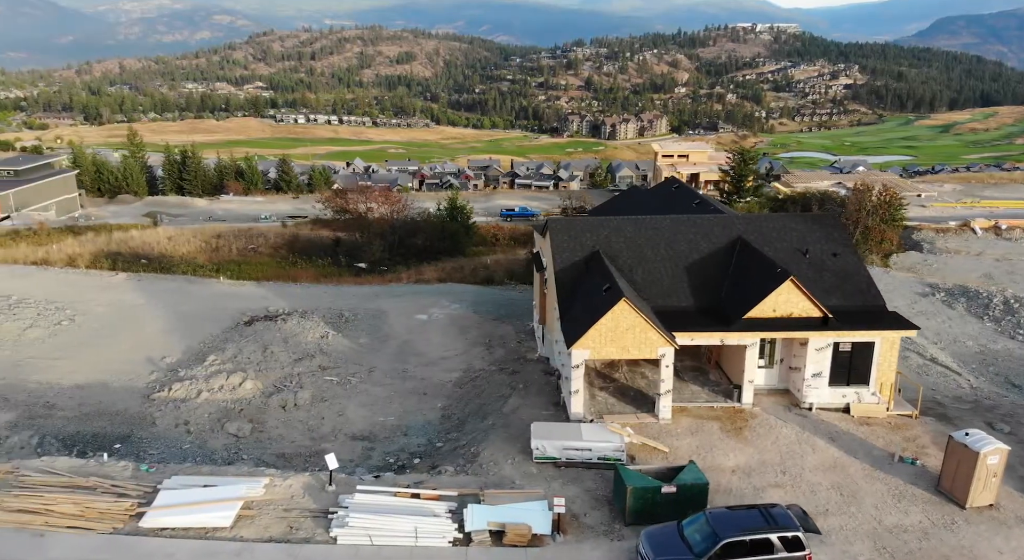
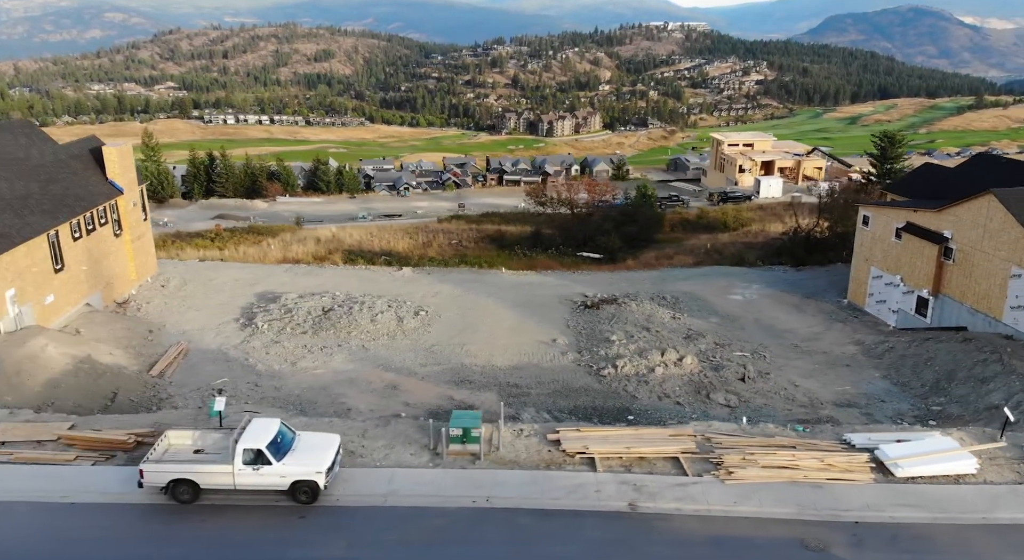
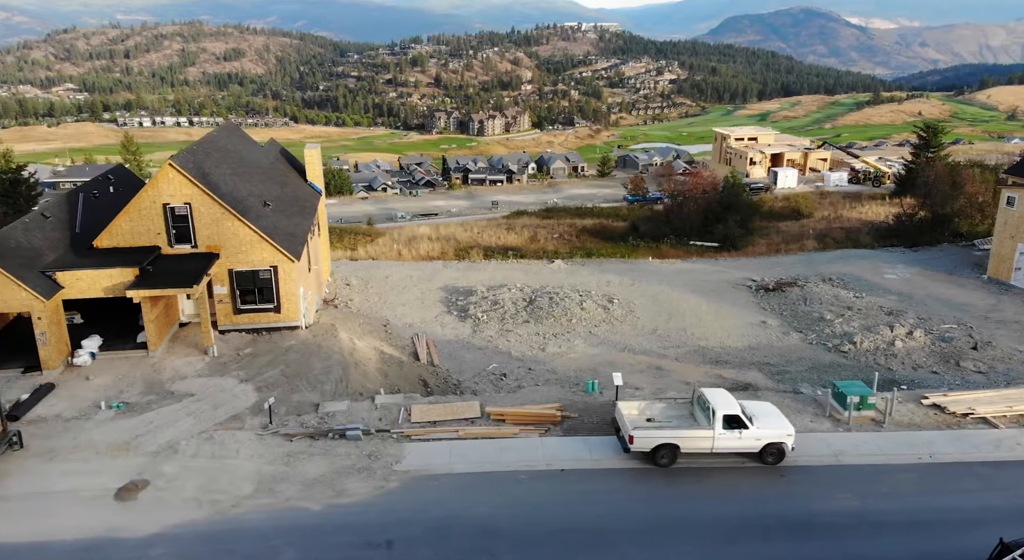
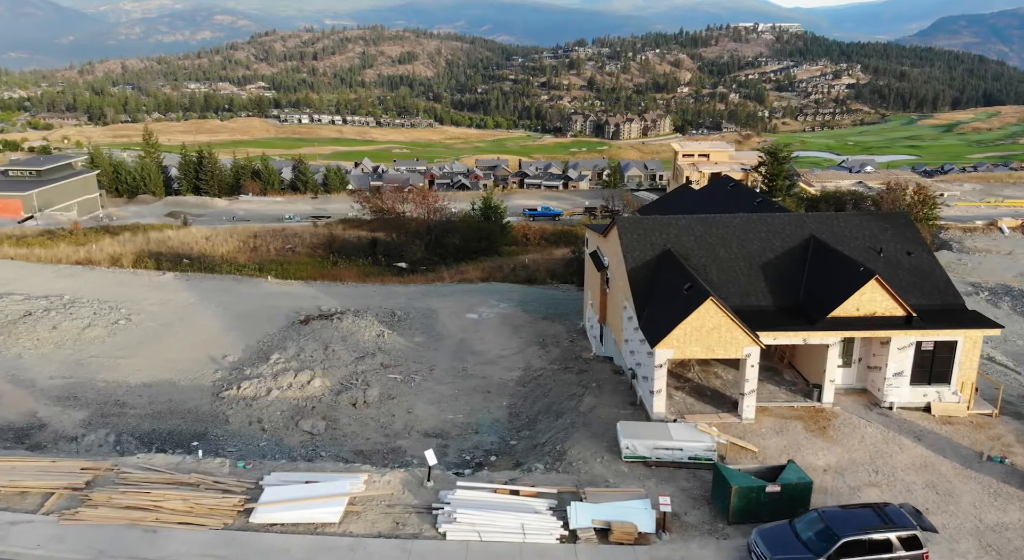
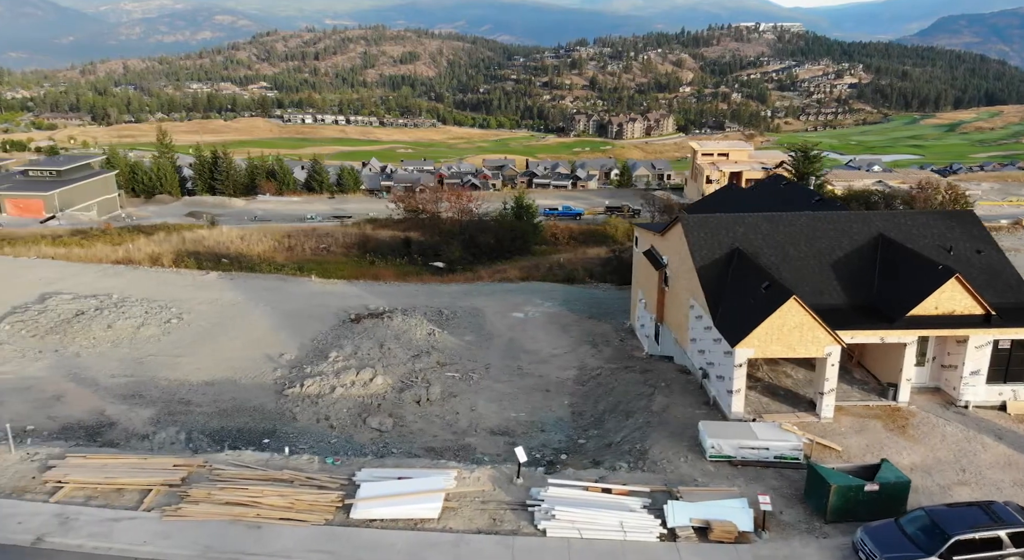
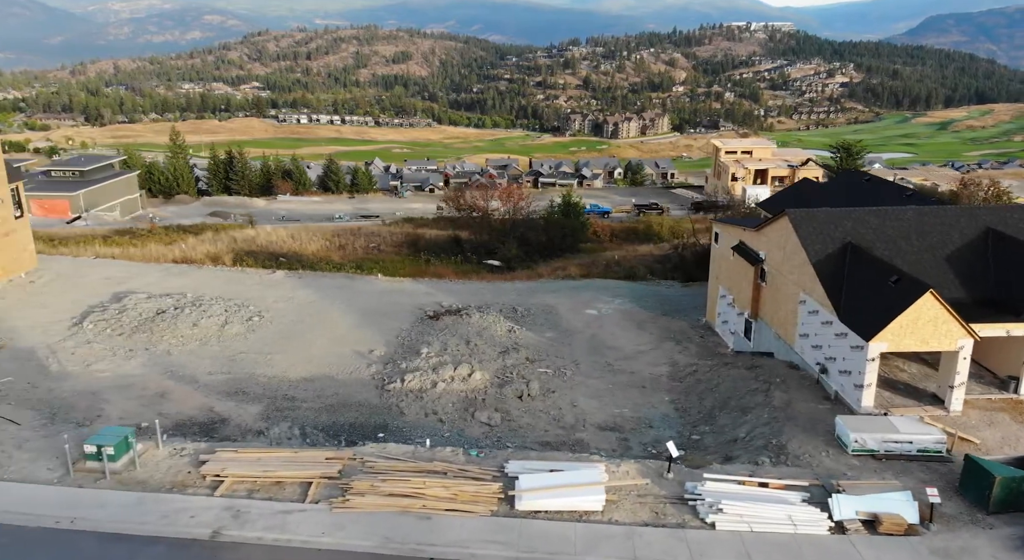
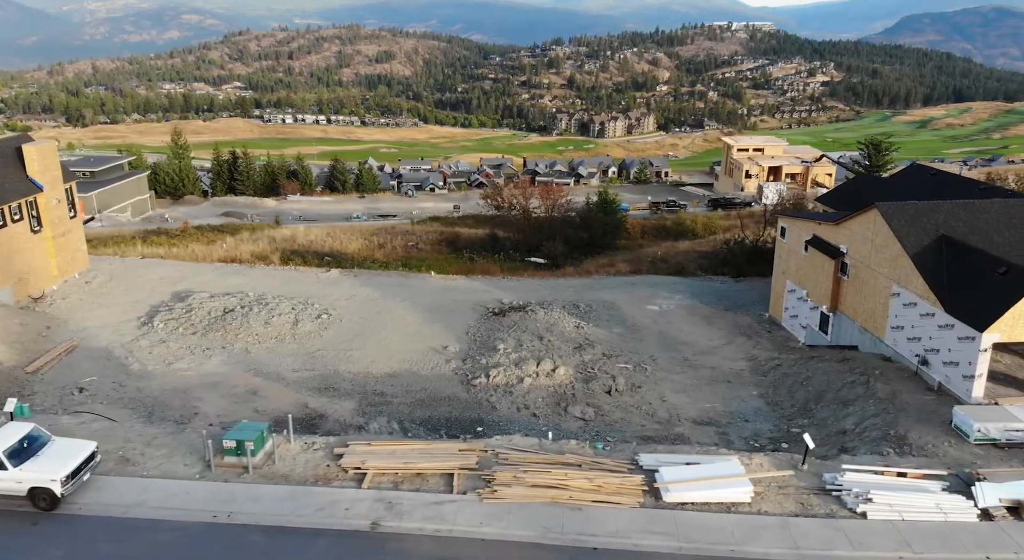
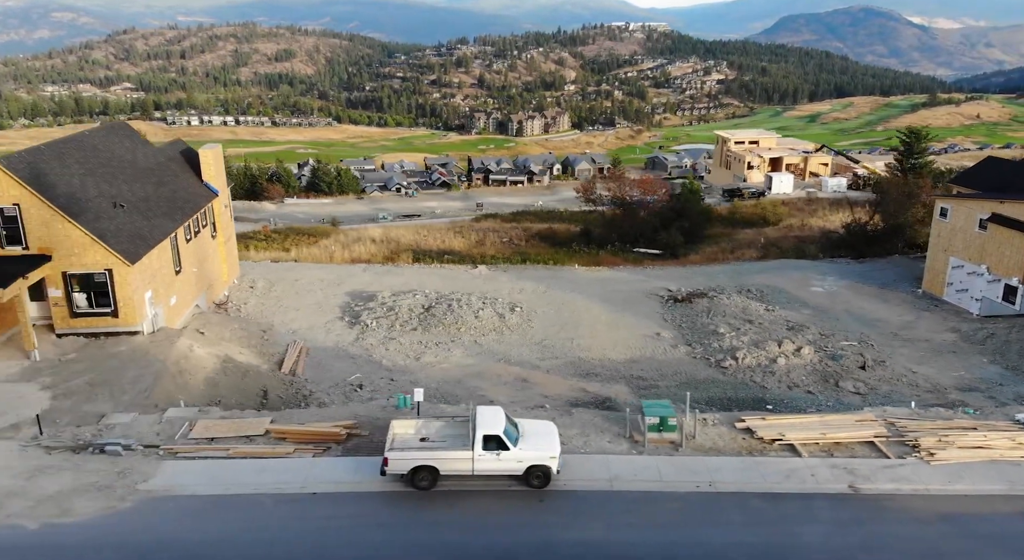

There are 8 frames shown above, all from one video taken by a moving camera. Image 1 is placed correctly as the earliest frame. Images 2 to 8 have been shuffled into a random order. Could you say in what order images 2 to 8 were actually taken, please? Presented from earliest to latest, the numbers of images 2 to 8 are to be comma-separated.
4, 5, 6, 7, 2, 8, 3
